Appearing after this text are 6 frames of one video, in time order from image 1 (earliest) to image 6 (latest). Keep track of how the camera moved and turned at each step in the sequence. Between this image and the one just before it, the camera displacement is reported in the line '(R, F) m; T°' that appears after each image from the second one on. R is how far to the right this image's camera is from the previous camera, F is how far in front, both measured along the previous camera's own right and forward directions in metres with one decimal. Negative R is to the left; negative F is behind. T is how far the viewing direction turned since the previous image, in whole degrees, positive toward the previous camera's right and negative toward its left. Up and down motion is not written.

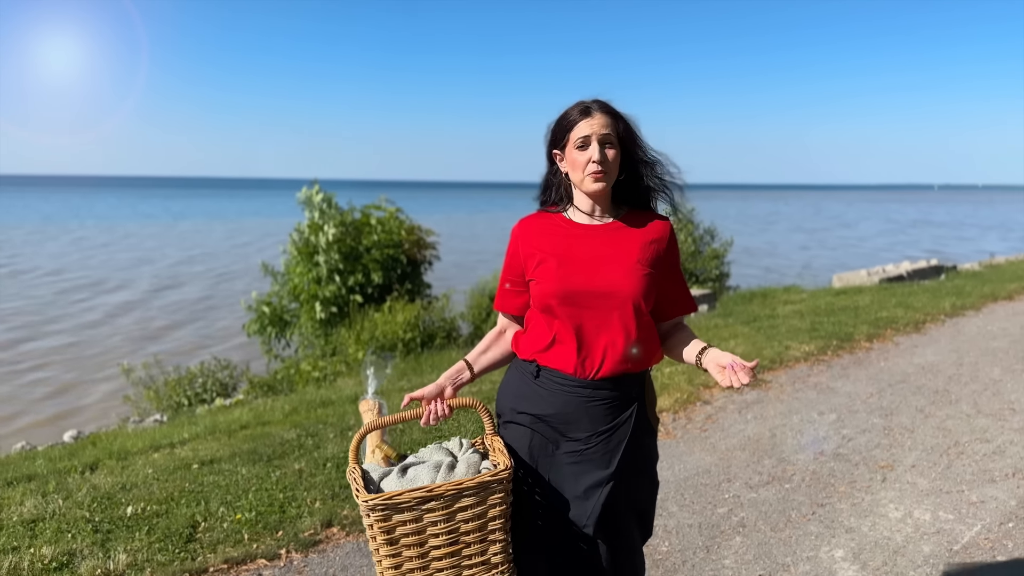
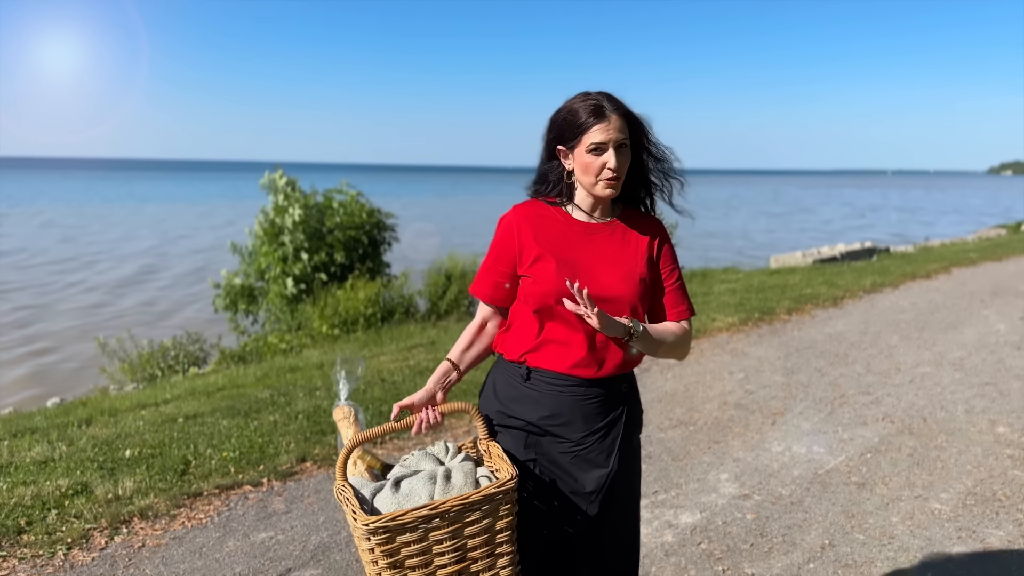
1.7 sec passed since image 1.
(+0.1, -0.7) m; +3°
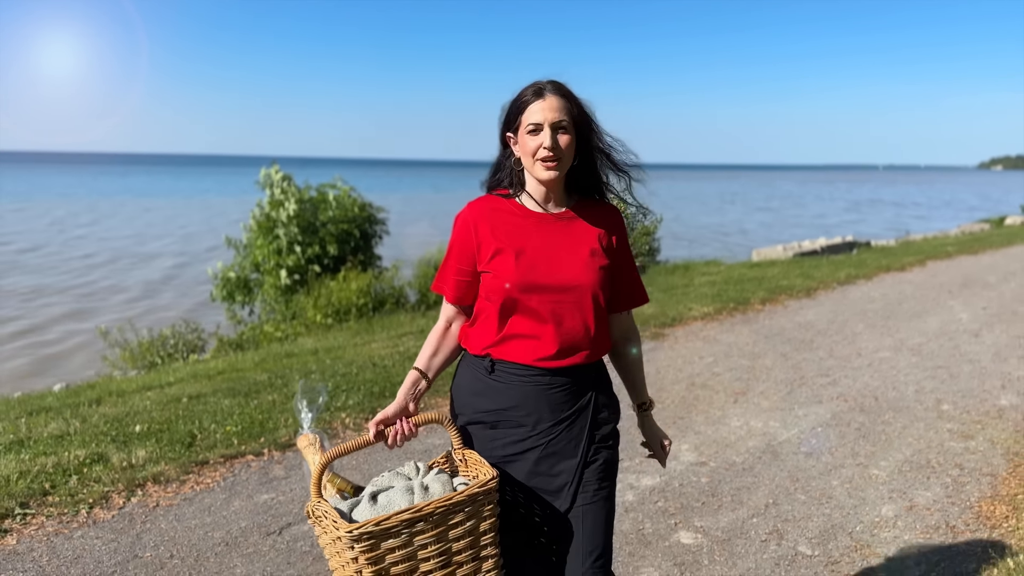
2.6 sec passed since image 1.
(+0.1, -0.4) m; +1°
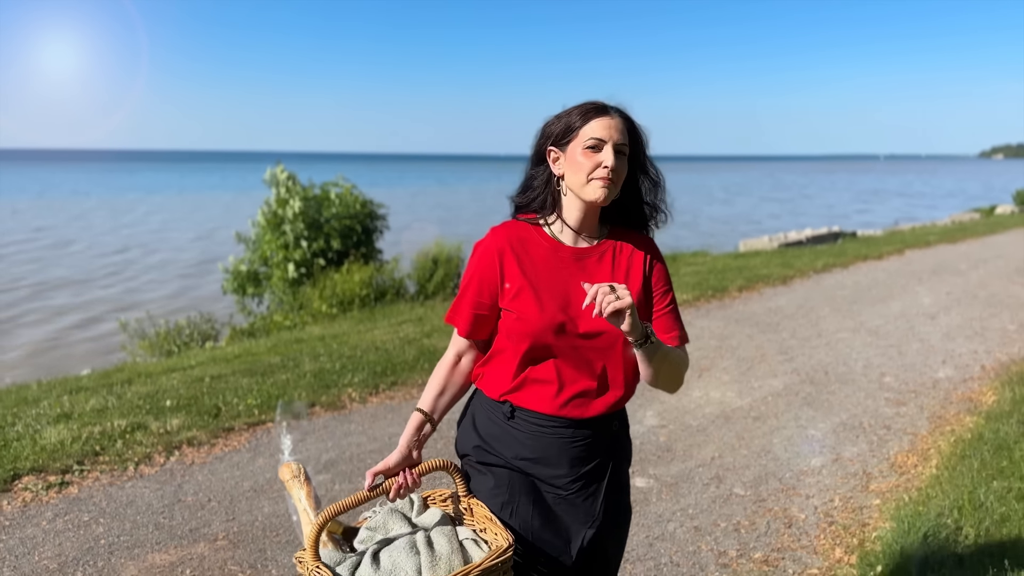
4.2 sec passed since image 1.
(+0.1, -0.7) m; 0°
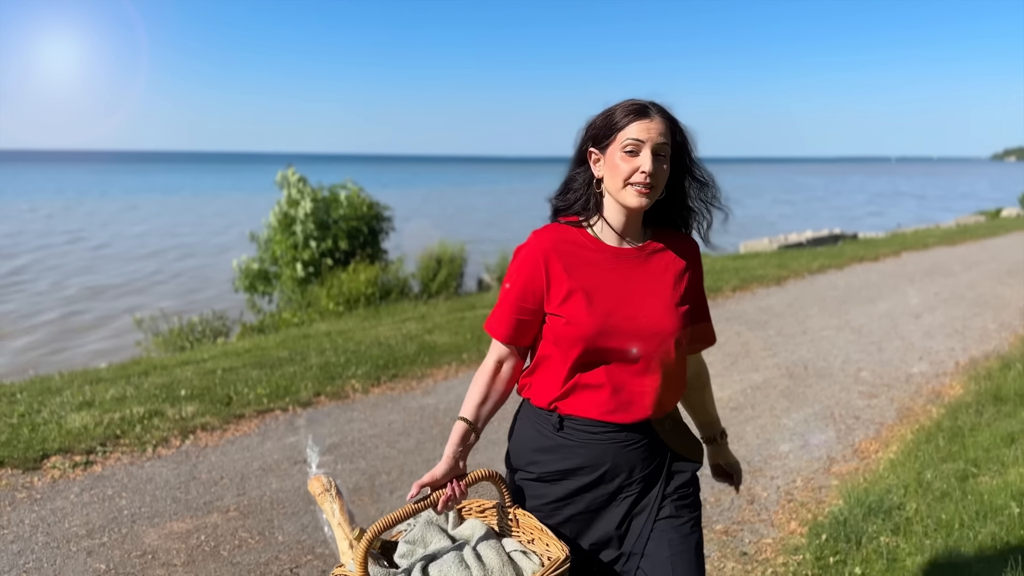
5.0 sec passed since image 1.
(+0.1, -0.4) m; -1°
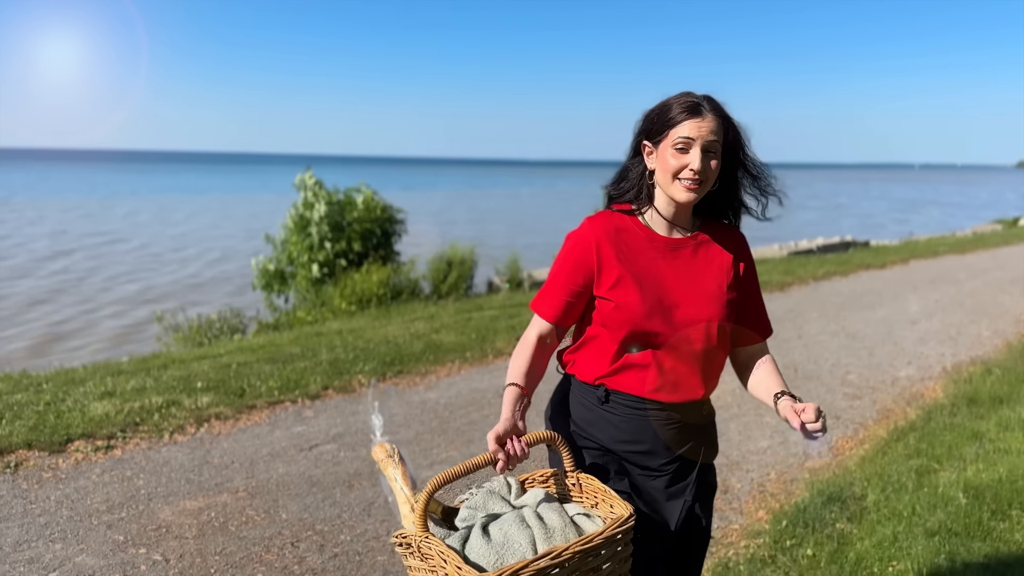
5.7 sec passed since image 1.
(+0.2, -0.3) m; -1°
